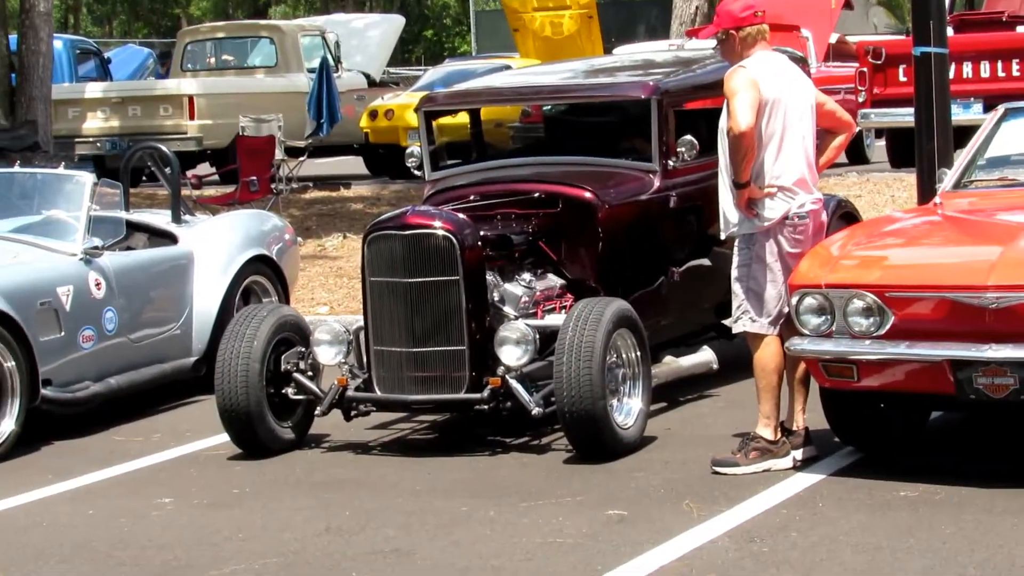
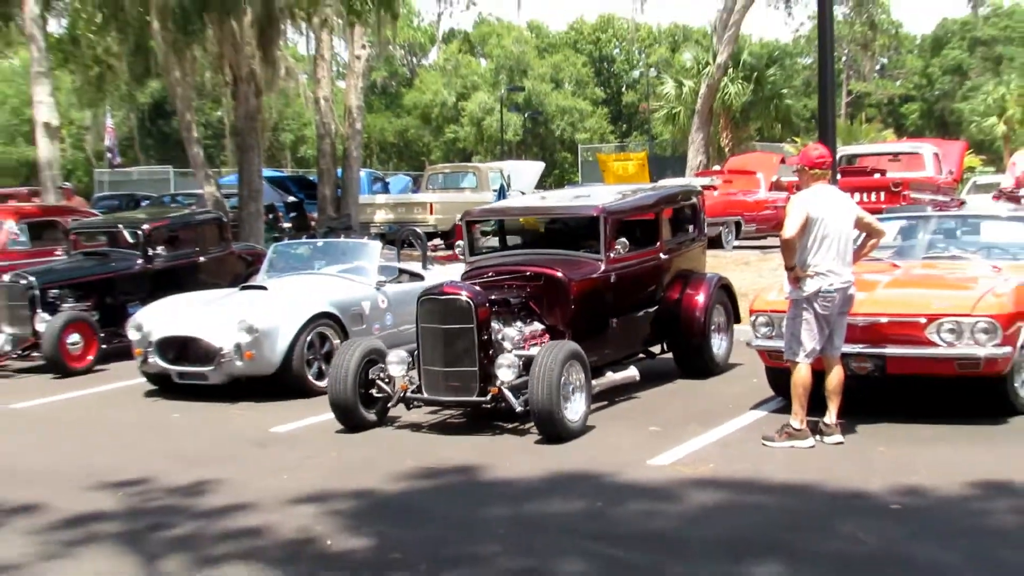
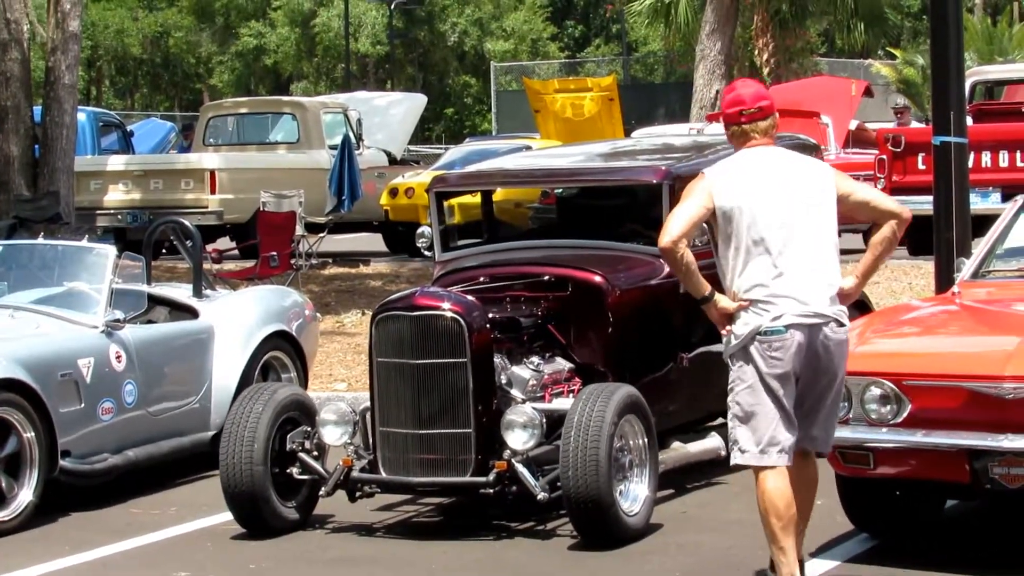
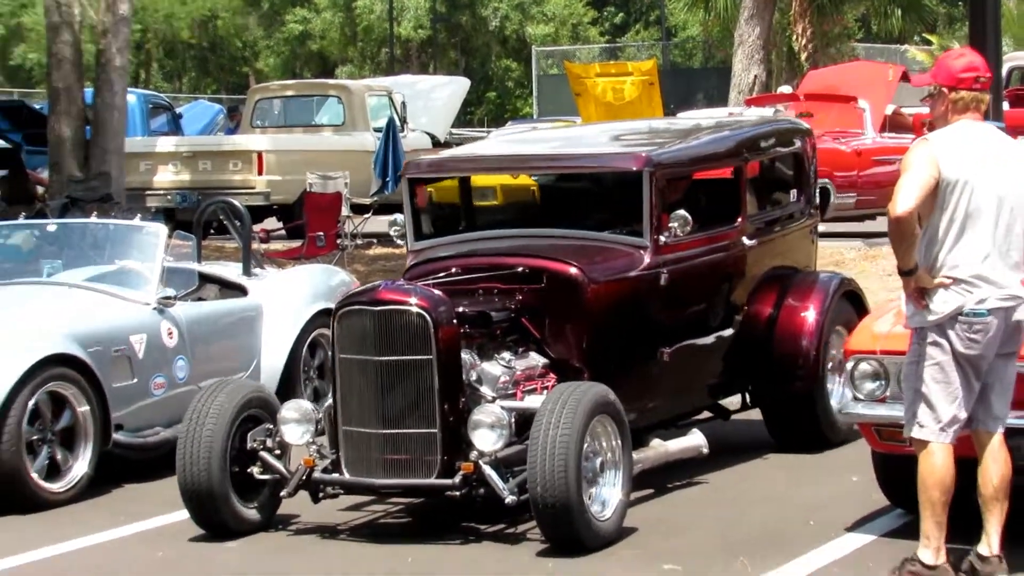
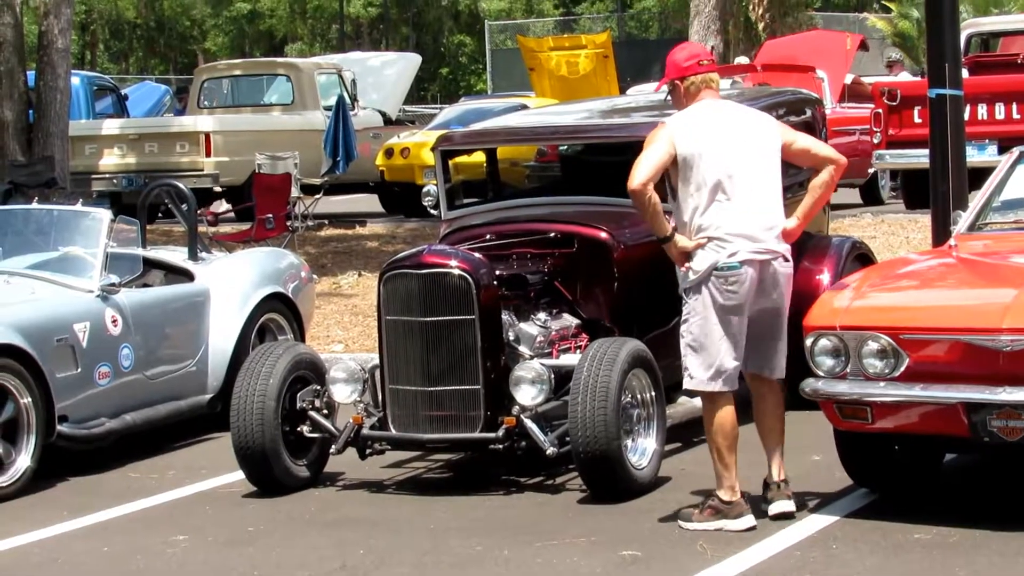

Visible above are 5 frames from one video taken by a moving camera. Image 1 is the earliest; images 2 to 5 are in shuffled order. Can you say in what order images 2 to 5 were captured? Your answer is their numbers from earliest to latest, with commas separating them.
5, 3, 4, 2
